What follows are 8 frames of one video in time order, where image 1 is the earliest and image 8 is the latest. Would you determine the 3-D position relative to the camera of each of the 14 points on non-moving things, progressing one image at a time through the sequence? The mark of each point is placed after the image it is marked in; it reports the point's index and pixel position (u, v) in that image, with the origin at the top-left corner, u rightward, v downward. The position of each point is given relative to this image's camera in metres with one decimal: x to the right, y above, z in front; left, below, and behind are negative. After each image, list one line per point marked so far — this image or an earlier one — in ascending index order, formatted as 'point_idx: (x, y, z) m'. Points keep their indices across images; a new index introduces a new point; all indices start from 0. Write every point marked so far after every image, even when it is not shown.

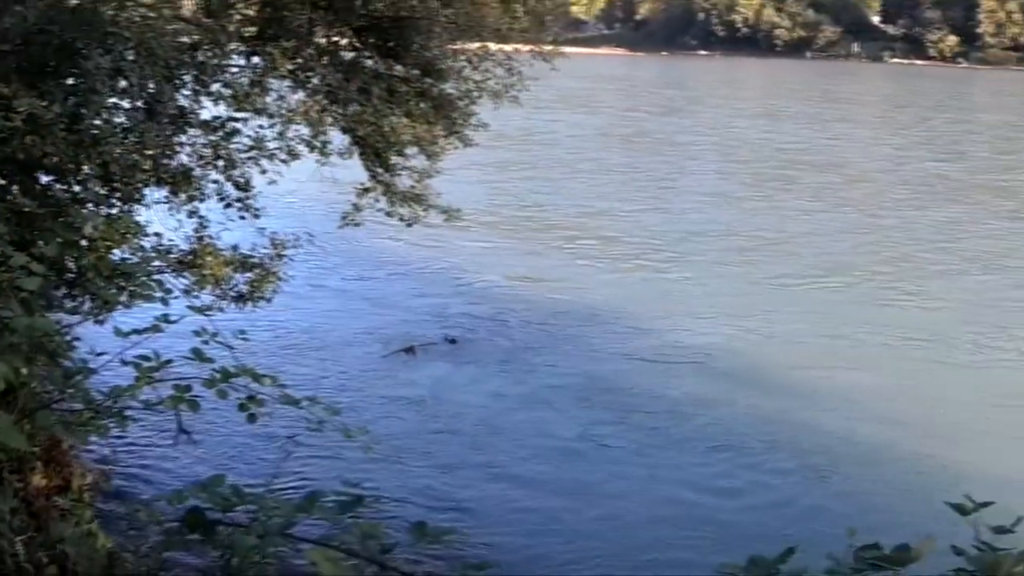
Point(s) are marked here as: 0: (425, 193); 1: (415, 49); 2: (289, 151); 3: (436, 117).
0: (-0.7, +0.5, +4.9) m
1: (-0.5, +1.2, +4.3) m
2: (-1.1, +0.7, +4.3) m
3: (-0.5, +0.9, +4.6) m
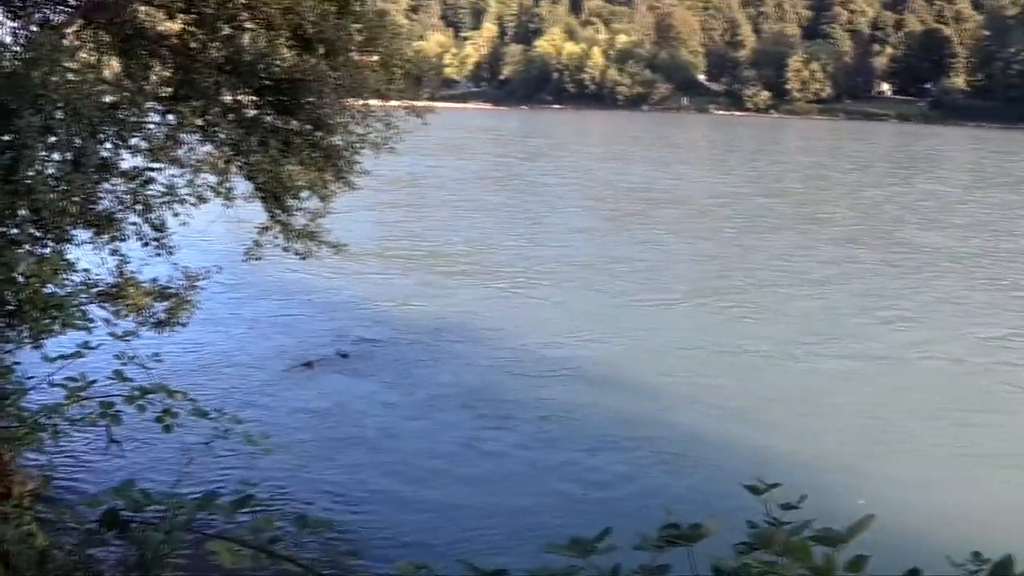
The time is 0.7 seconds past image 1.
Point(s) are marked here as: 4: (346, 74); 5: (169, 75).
0: (-1.3, +0.4, +5.5) m
1: (-1.2, +1.1, +4.9) m
2: (-1.8, +0.5, +4.9) m
3: (-1.2, +0.7, +5.2) m
4: (-1.1, +1.3, +5.3) m
5: (-1.9, +1.2, +4.7) m
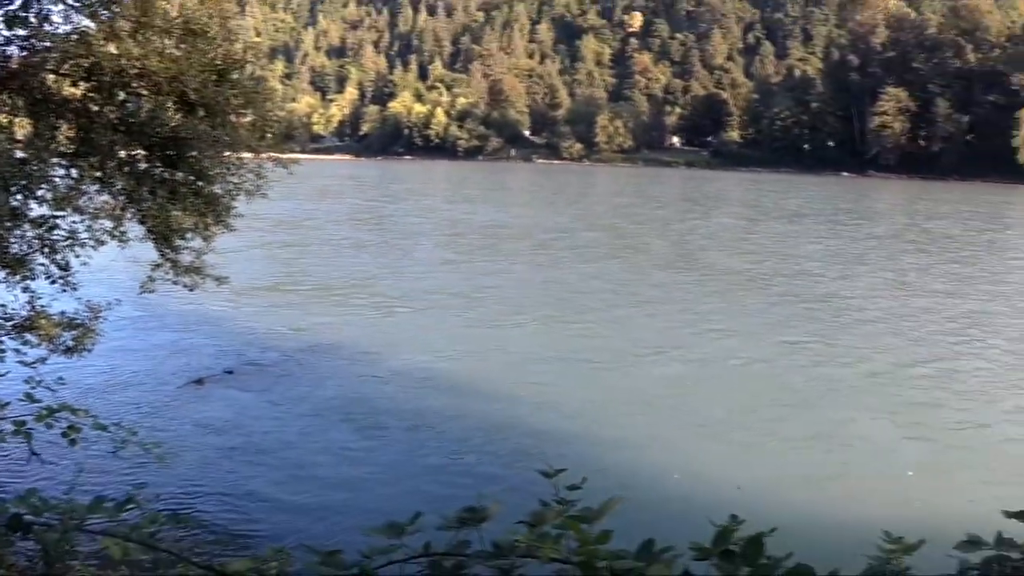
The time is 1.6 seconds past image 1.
0: (-2.2, +0.2, +6.2) m
1: (-2.1, +0.9, +5.7) m
2: (-2.7, +0.3, +5.6) m
3: (-2.1, +0.5, +5.9) m
4: (-2.1, +1.1, +6.0) m
5: (-2.8, +1.0, +5.5) m
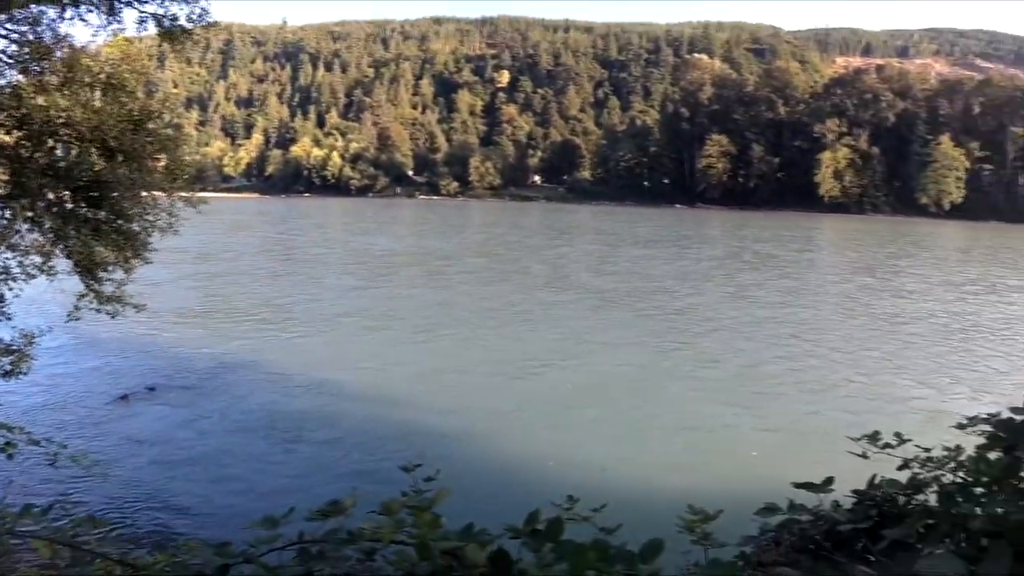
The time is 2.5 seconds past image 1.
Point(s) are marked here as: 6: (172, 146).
0: (-3.1, 0.0, +6.9) m
1: (-3.0, +0.7, +6.4) m
2: (-3.5, +0.1, +6.3) m
3: (-2.9, +0.3, +6.6) m
4: (-2.9, +0.9, +6.7) m
5: (-3.6, +0.8, +6.1) m
6: (-2.7, +1.2, +7.0) m
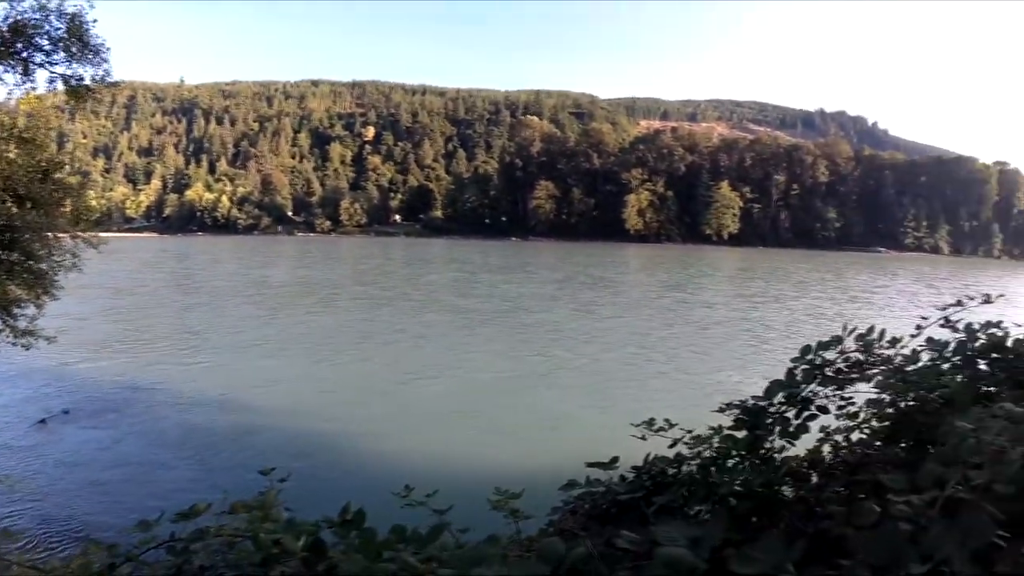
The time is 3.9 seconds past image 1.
0: (-4.3, -0.3, +7.8) m
1: (-4.1, +0.4, +7.3) m
2: (-4.6, -0.1, +7.1) m
3: (-4.1, +0.1, +7.5) m
4: (-4.1, +0.6, +7.6) m
5: (-4.8, +0.5, +7.0) m
6: (-4.0, +0.9, +7.9) m
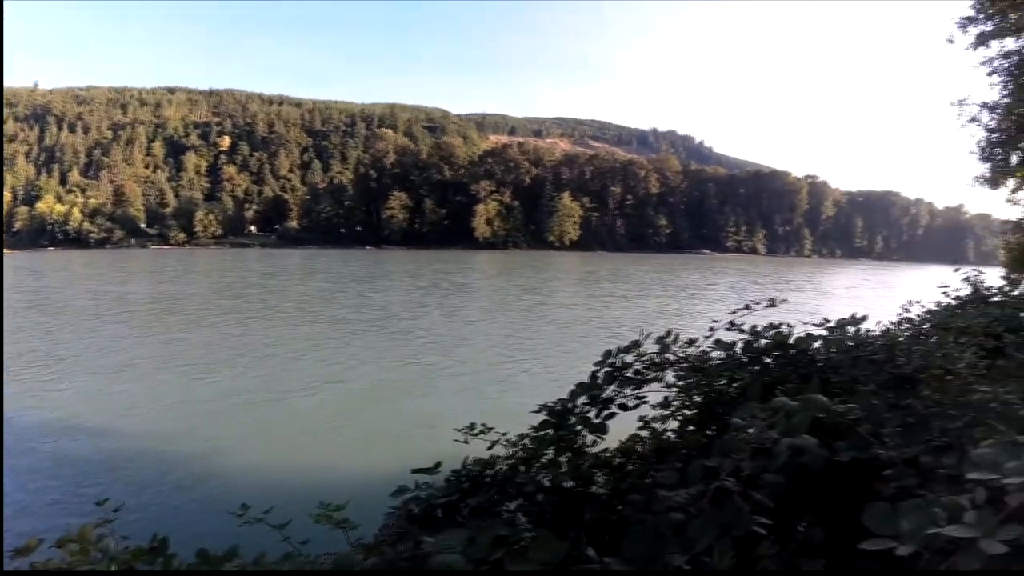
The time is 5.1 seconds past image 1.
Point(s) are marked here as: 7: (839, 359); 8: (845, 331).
0: (-5.5, -0.4, +7.5) m
1: (-5.3, +0.3, +7.0) m
2: (-5.8, -0.3, +6.8) m
3: (-5.3, -0.1, +7.2) m
4: (-5.4, +0.5, +7.4) m
5: (-5.9, +0.4, +6.6) m
6: (-5.3, +0.8, +7.7) m
7: (+1.4, -0.3, +3.8) m
8: (+1.5, -0.2, +4.1) m
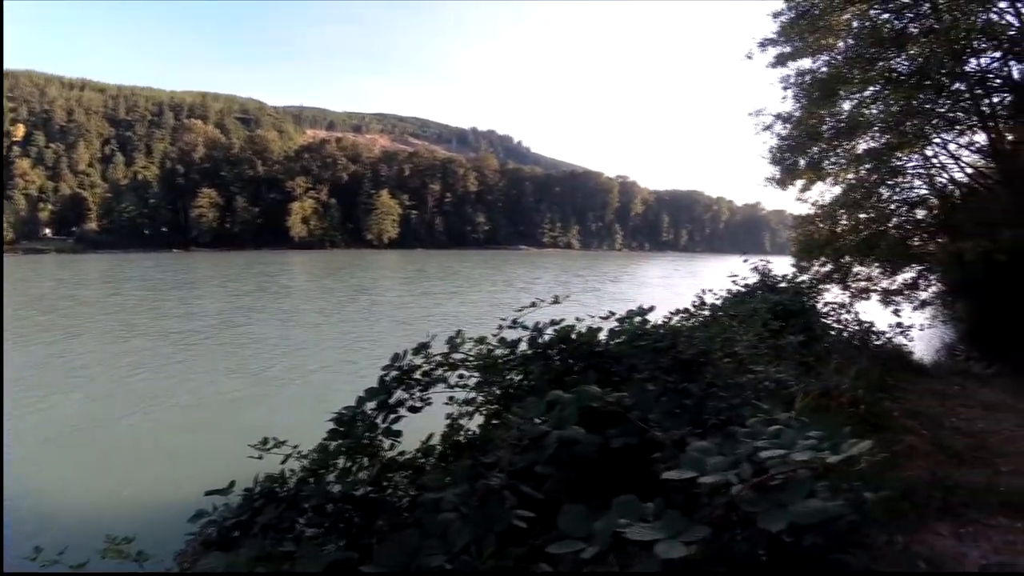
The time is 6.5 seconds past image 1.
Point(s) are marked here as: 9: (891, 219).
0: (-7.0, -0.6, +6.4) m
1: (-6.7, +0.2, +5.9) m
2: (-7.2, -0.4, +5.6) m
3: (-6.8, -0.2, +6.2) m
4: (-6.8, +0.4, +6.3) m
5: (-7.2, +0.2, +5.5) m
6: (-6.8, +0.6, +6.6) m
7: (+0.5, -0.3, +4.0) m
8: (+0.6, -0.2, +4.3) m
9: (+4.5, +0.8, +10.4) m
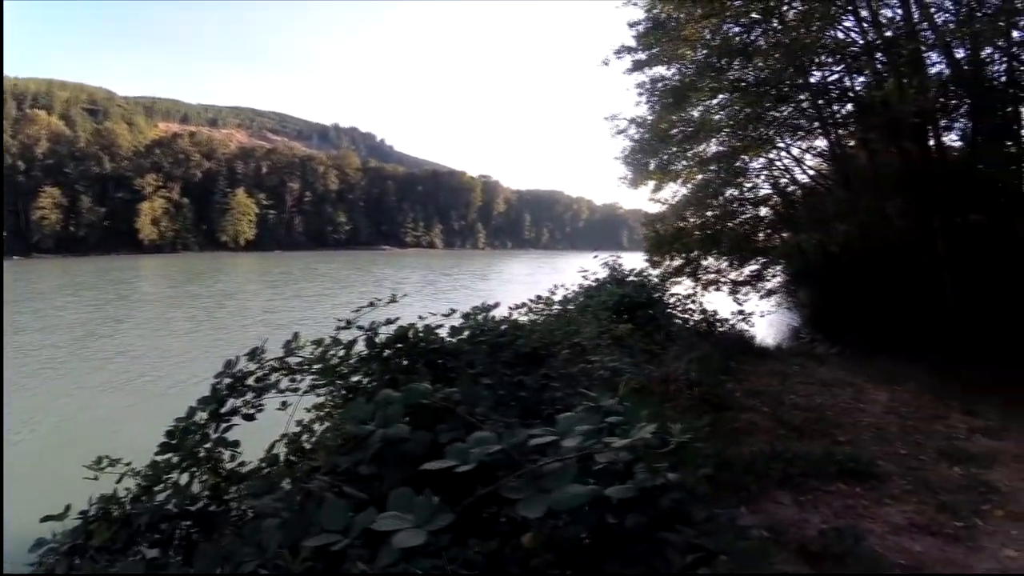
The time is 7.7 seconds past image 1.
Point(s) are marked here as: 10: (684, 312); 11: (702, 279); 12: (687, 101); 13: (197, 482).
0: (-7.9, -0.7, +5.4) m
1: (-7.6, 0.0, +5.0) m
2: (-8.0, -0.6, +4.7) m
3: (-7.7, -0.3, +5.3) m
4: (-7.8, +0.2, +5.4) m
5: (-8.1, +0.1, +4.5) m
6: (-7.8, +0.5, +5.7) m
7: (-0.2, -0.3, +4.0) m
8: (-0.2, -0.2, +4.4) m
9: (+2.9, +0.9, +10.9) m
10: (+1.8, -0.3, +8.5) m
11: (+2.6, +0.1, +11.4) m
12: (+2.2, +2.4, +10.7) m
13: (-1.3, -0.8, +3.6) m
